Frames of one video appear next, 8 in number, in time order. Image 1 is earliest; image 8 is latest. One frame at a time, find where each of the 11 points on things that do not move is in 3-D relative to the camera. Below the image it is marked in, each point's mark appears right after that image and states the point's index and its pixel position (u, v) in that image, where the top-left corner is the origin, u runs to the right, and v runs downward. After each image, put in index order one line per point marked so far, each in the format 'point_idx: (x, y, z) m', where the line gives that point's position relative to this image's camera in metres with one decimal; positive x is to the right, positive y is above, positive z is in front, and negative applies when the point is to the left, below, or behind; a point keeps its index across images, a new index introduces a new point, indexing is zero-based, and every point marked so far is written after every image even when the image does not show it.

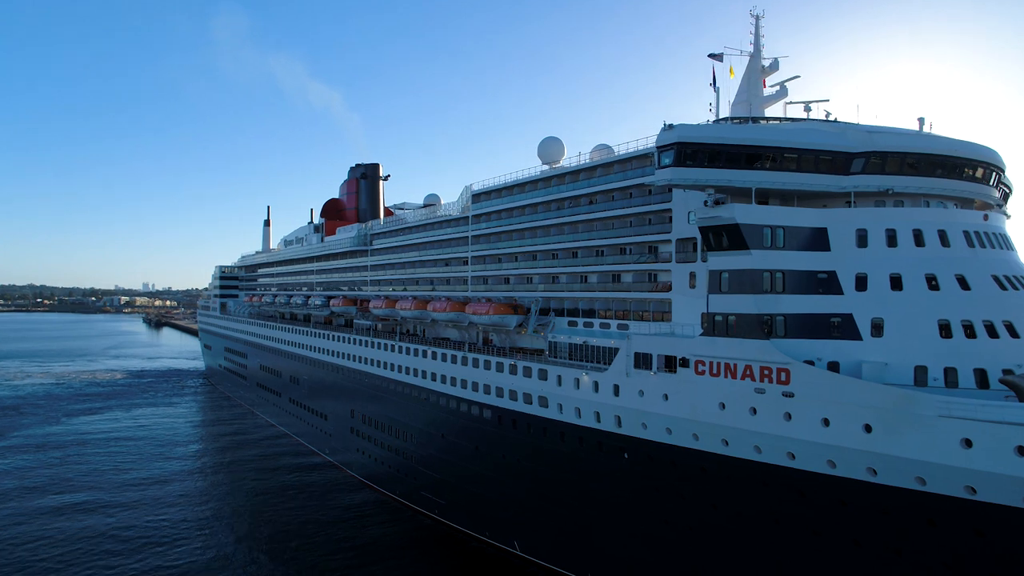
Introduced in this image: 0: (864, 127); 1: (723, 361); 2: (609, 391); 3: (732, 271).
0: (+7.6, +3.5, +13.8) m
1: (+4.5, -1.6, +13.5) m
2: (+2.5, -2.7, +16.3) m
3: (+4.7, +0.4, +13.6) m
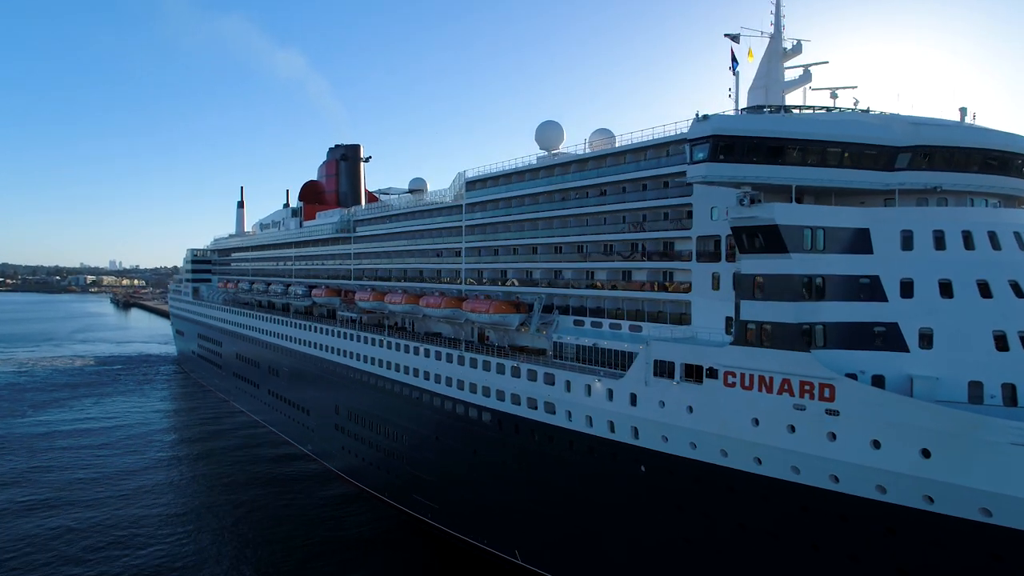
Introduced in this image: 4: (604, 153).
0: (+7.9, +3.4, +12.7) m
1: (+4.8, -1.7, +12.5) m
2: (+2.7, -2.7, +15.2) m
3: (+5.0, +0.2, +12.5) m
4: (+2.7, +3.9, +18.5) m
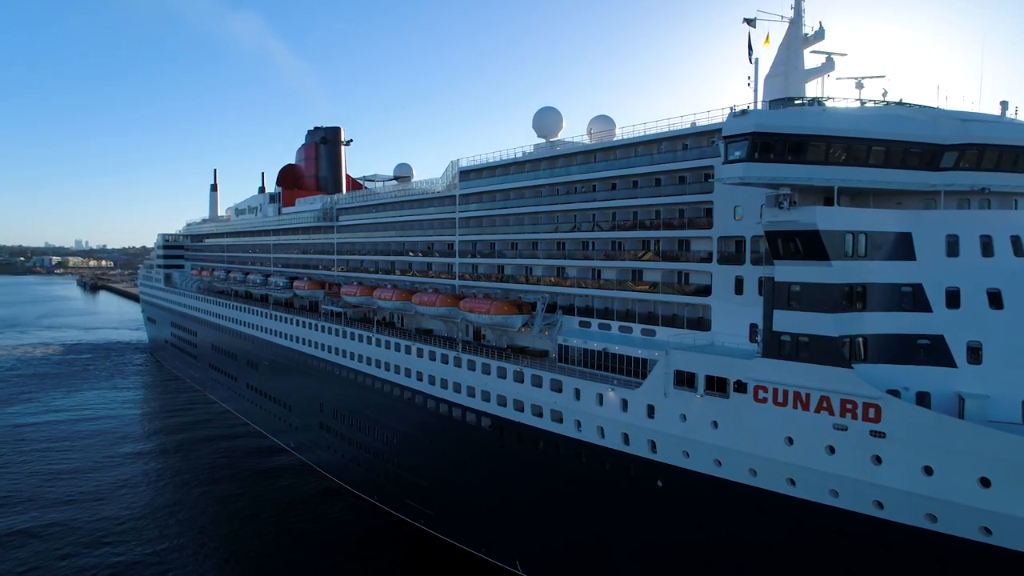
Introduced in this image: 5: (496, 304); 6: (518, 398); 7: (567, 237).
0: (+8.2, +3.2, +11.8) m
1: (+5.1, -1.9, +11.6) m
2: (+2.9, -2.8, +14.3) m
3: (+5.3, +0.1, +11.6) m
4: (+2.8, +3.9, +17.4) m
5: (-0.4, -0.5, +19.0) m
6: (+0.2, -3.1, +18.1) m
7: (+1.6, +1.5, +18.7) m
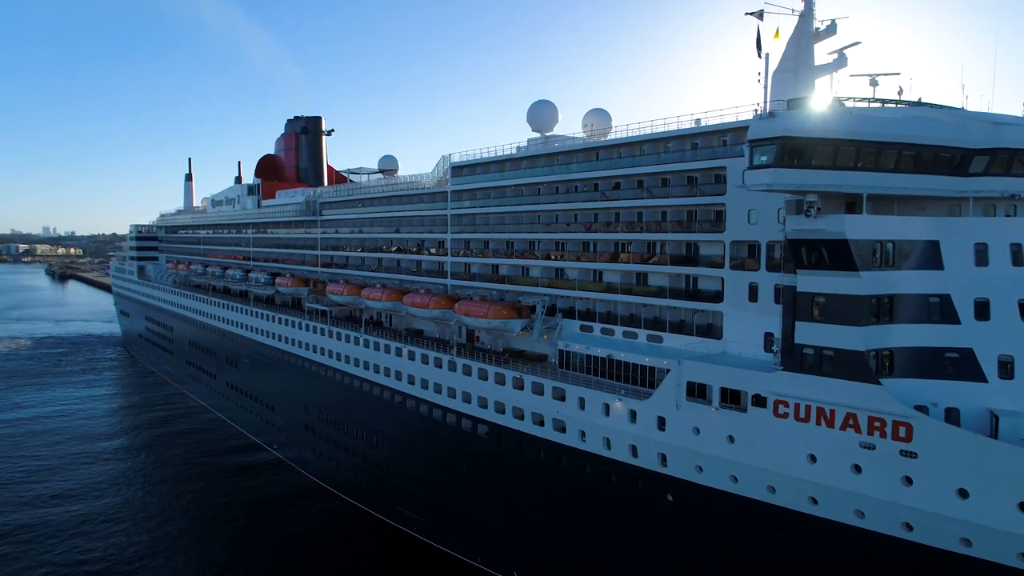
0: (+8.3, +3.0, +11.3) m
1: (+5.3, -2.1, +11.1) m
2: (+3.0, -2.9, +13.7) m
3: (+5.5, -0.1, +11.0) m
4: (+2.8, +3.9, +16.7) m
5: (-0.5, -0.6, +18.3) m
6: (+0.2, -3.2, +17.4) m
7: (+1.5, +1.4, +18.0) m
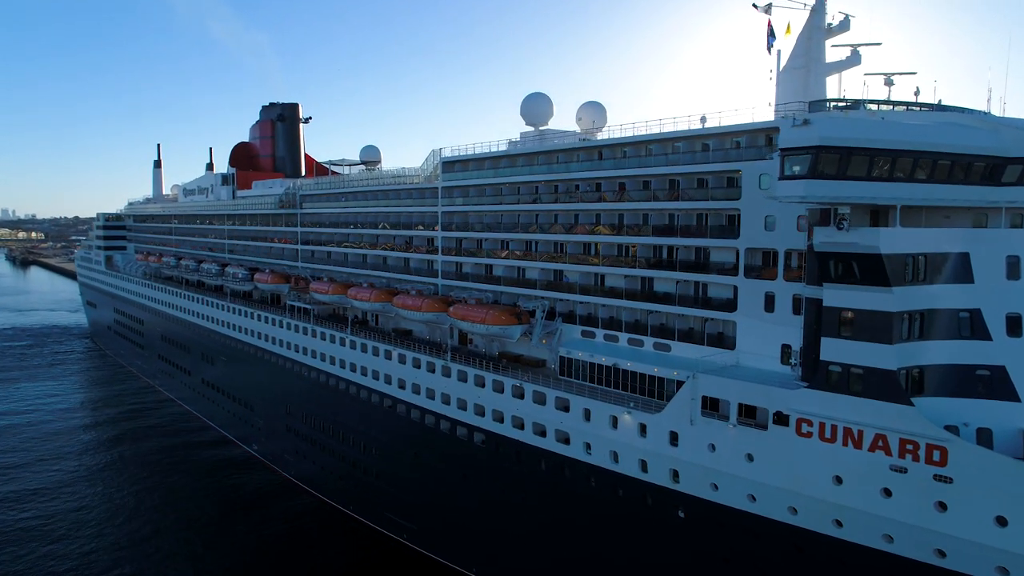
0: (+8.5, +2.8, +10.8) m
1: (+5.5, -2.3, +10.6) m
2: (+3.1, -3.1, +13.2) m
3: (+5.7, -0.4, +10.5) m
4: (+2.8, +3.7, +16.0) m
5: (-0.6, -0.6, +17.6) m
6: (+0.1, -3.3, +16.7) m
7: (+1.5, +1.3, +17.3) m
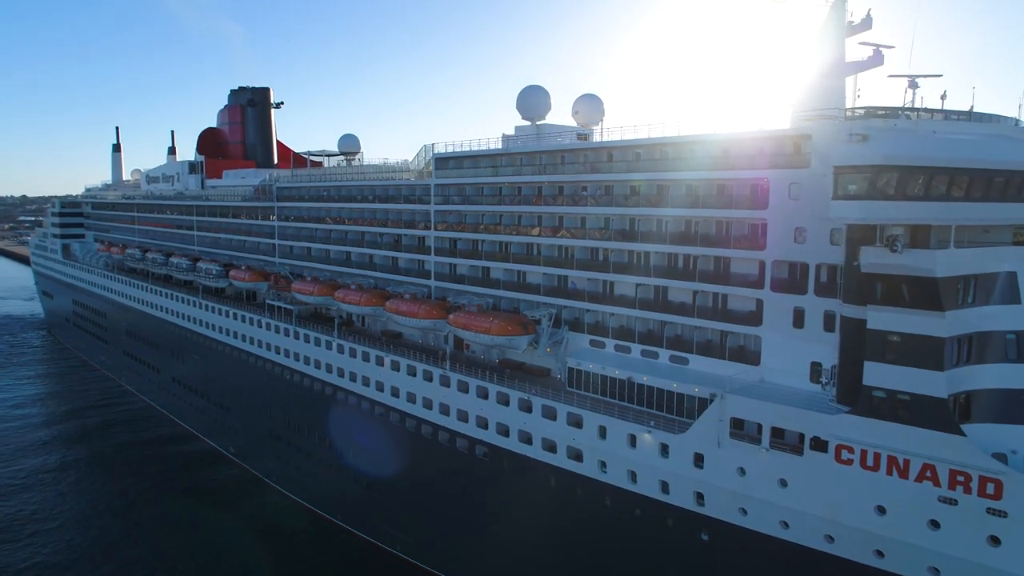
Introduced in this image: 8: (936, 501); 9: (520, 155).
0: (+9.0, +2.5, +10.4) m
1: (+5.9, -2.6, +10.1) m
2: (+3.4, -3.4, +12.6) m
3: (+6.2, -0.7, +10.0) m
4: (+3.0, +3.5, +15.2) m
5: (-0.4, -0.8, +16.7) m
6: (+0.3, -3.5, +16.0) m
7: (+1.6, +1.2, +16.5) m
8: (+6.5, -3.2, +9.7) m
9: (+0.2, +3.8, +18.1) m
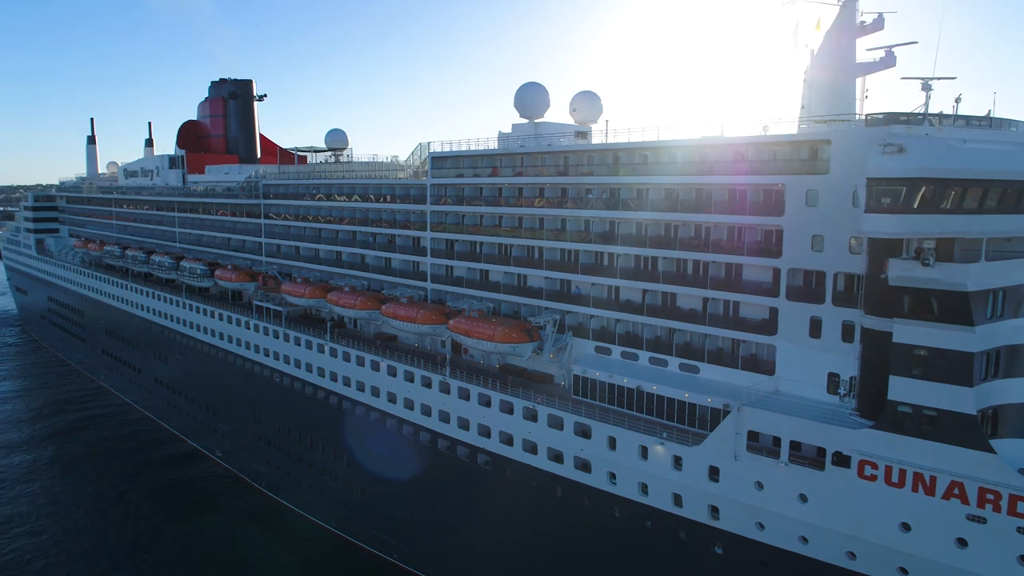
0: (+9.2, +2.3, +10.2) m
1: (+6.2, -2.8, +9.9) m
2: (+3.6, -3.6, +12.3) m
3: (+6.4, -0.9, +9.8) m
4: (+3.1, +3.4, +14.8) m
5: (-0.4, -1.0, +16.3) m
6: (+0.4, -3.7, +15.7) m
7: (+1.7, +1.0, +16.1) m
8: (+6.7, -3.5, +9.5) m
9: (+0.2, +3.7, +17.6) m
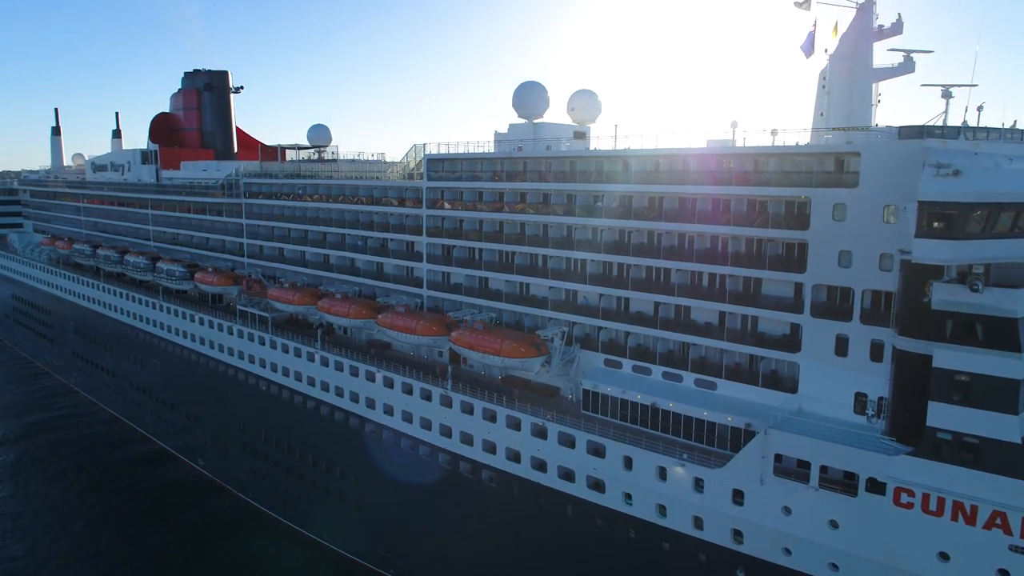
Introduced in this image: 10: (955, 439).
0: (+9.6, +2.0, +9.9) m
1: (+6.6, -3.2, +9.6) m
2: (+3.9, -3.9, +11.9) m
3: (+6.8, -1.3, +9.4) m
4: (+3.2, +3.1, +14.3) m
5: (-0.2, -1.2, +15.7) m
6: (+0.6, -3.9, +15.1) m
7: (+1.8, +0.8, +15.5) m
8: (+7.2, -3.8, +9.3) m
9: (+0.3, +3.4, +17.0) m
10: (+6.7, -2.3, +9.7) m
